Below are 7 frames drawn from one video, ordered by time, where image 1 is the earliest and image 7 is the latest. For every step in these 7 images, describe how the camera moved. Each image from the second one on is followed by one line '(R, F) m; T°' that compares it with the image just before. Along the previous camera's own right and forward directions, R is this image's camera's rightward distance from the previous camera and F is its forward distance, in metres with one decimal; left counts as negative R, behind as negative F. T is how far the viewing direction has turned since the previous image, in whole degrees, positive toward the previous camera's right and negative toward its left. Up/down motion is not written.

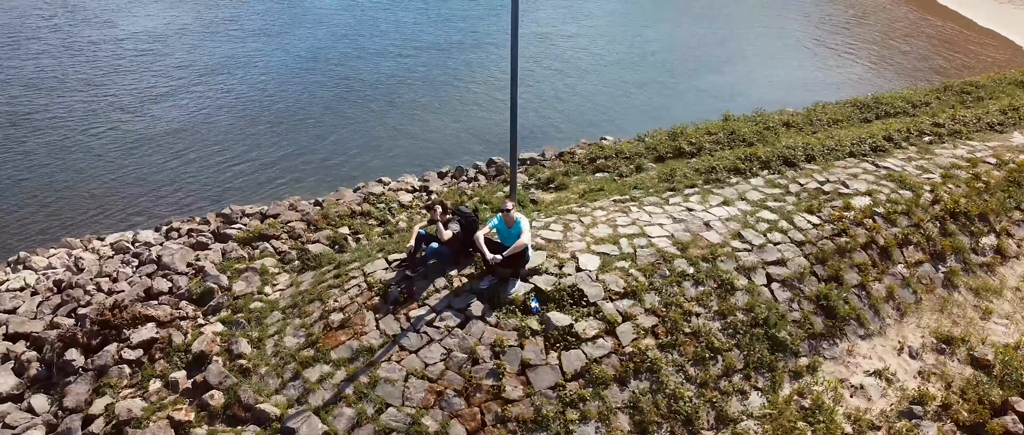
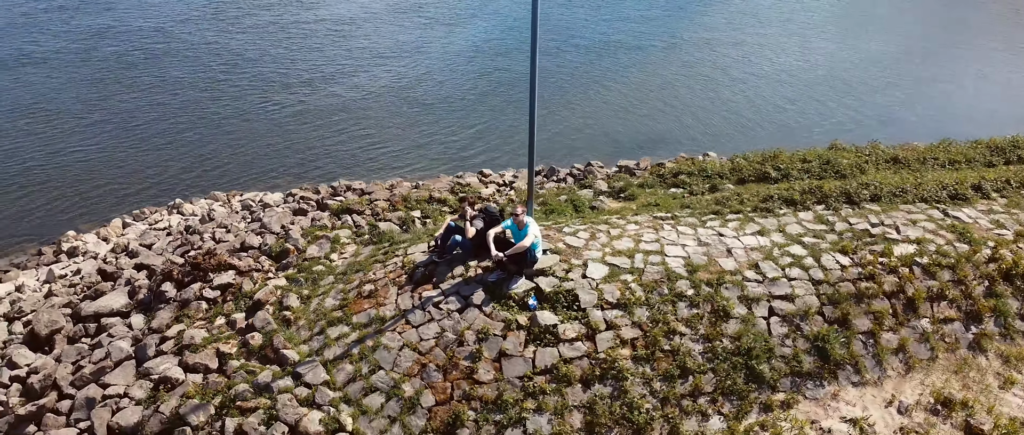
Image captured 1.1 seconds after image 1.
(+2.5, -0.7) m; -14°
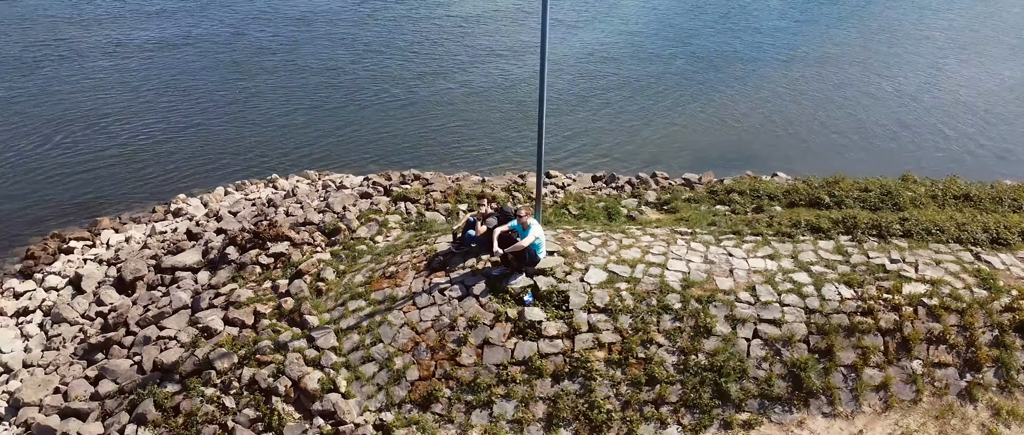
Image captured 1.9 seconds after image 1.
(+2.1, -0.6) m; -11°
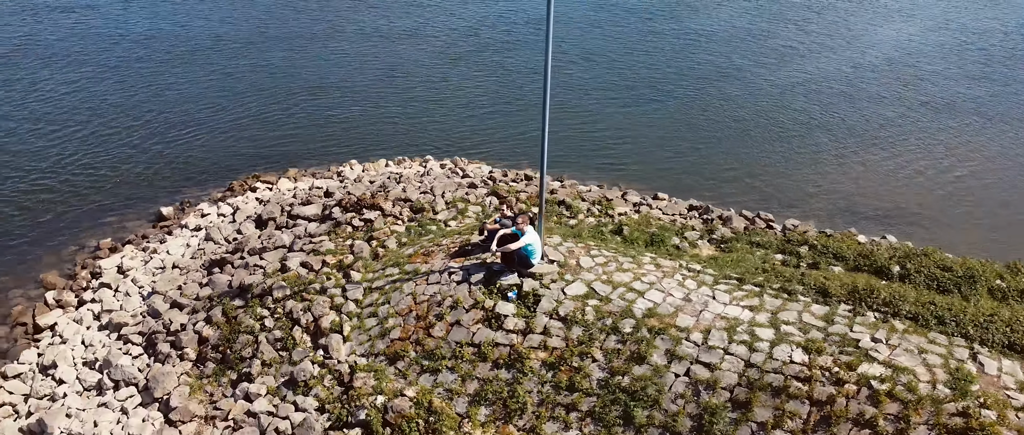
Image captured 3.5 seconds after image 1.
(+4.6, -0.8) m; -20°
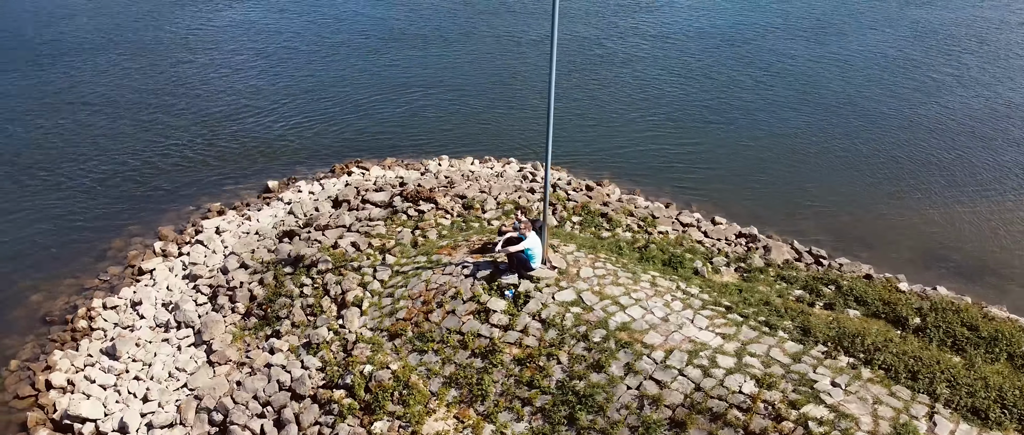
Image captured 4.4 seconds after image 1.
(+2.9, -0.8) m; -12°
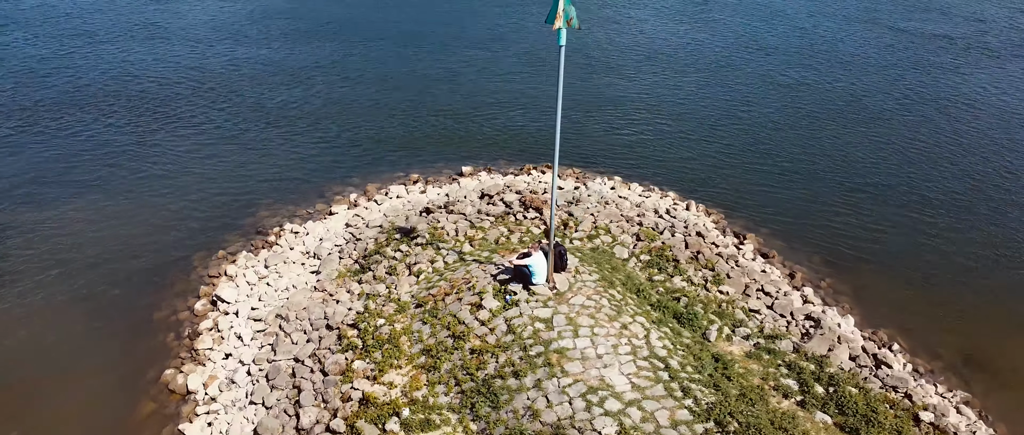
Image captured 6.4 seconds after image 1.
(+7.0, -0.8) m; -26°
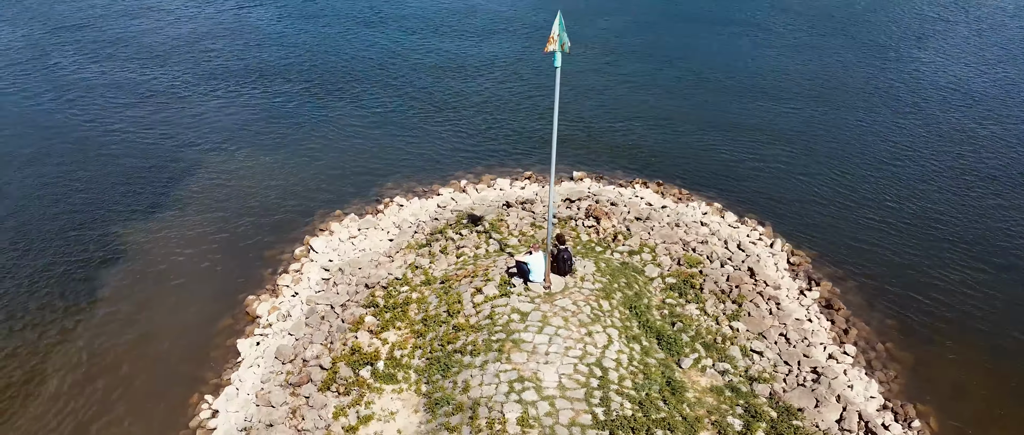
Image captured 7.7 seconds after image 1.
(+5.4, -0.8) m; -18°
